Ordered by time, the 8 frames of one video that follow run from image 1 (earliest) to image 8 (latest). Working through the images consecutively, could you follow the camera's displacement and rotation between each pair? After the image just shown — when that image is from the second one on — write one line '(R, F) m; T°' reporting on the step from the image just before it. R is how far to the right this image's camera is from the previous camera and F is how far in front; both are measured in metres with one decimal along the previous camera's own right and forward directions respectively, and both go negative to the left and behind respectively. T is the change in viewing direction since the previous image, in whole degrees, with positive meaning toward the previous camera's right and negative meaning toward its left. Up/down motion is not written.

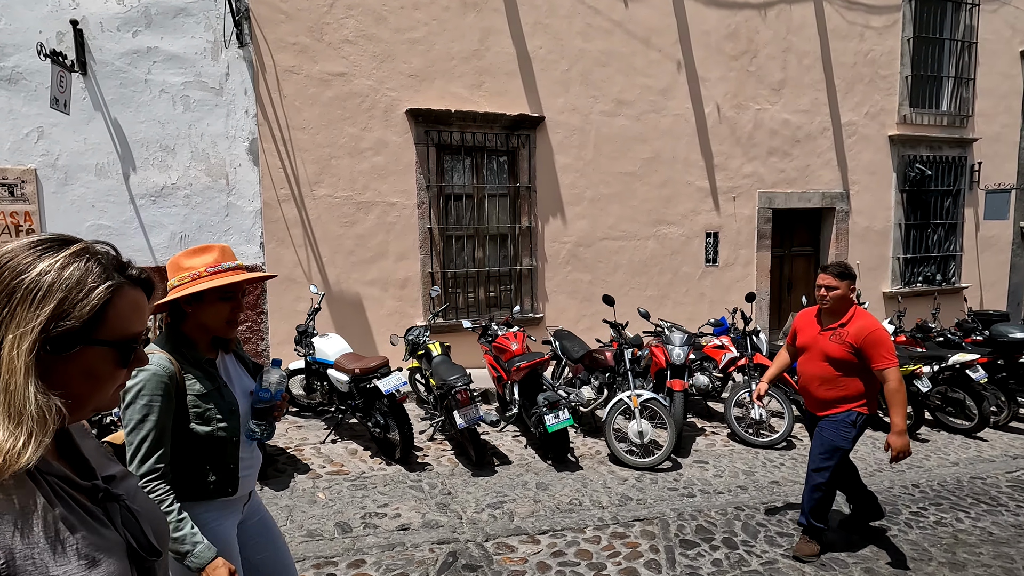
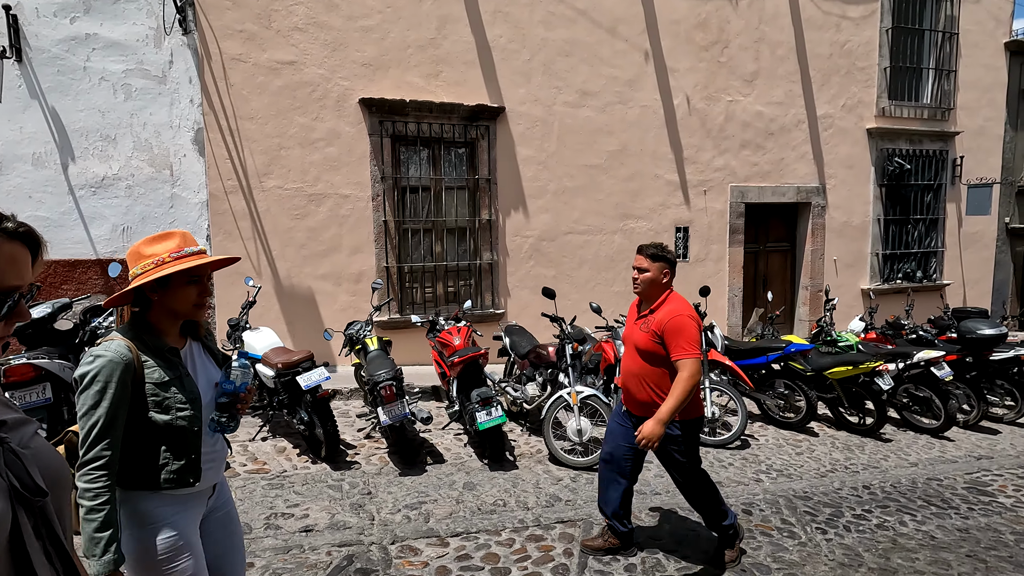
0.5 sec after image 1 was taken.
(+0.5, +0.2) m; 0°
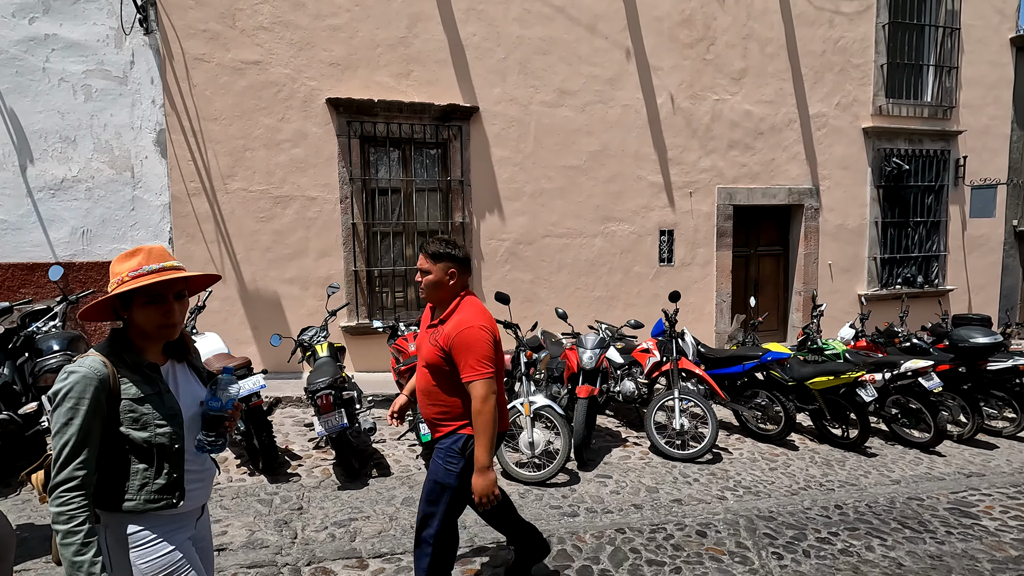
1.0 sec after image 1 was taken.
(+0.5, +0.2) m; -1°
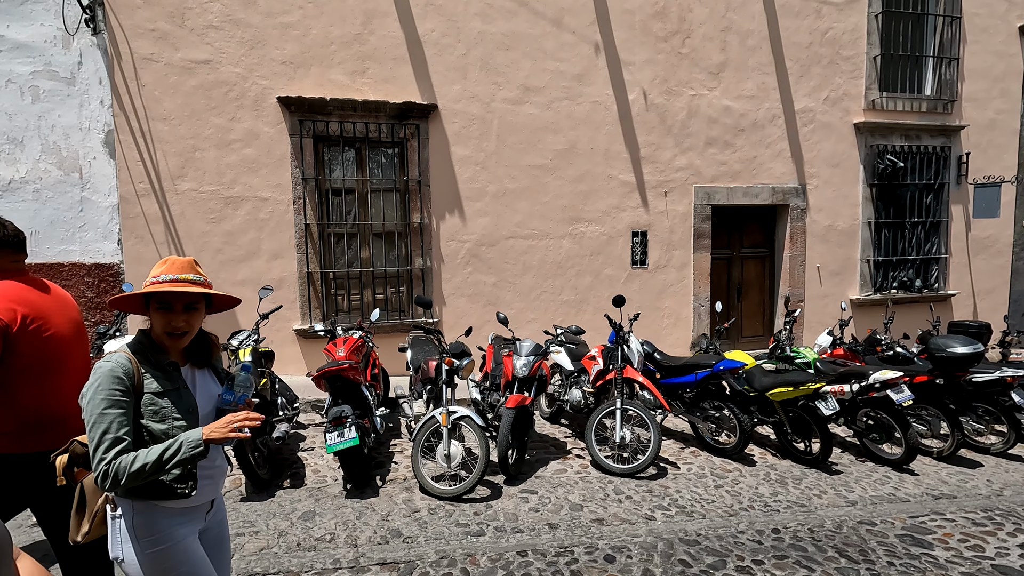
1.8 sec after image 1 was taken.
(+0.7, +0.2) m; -2°
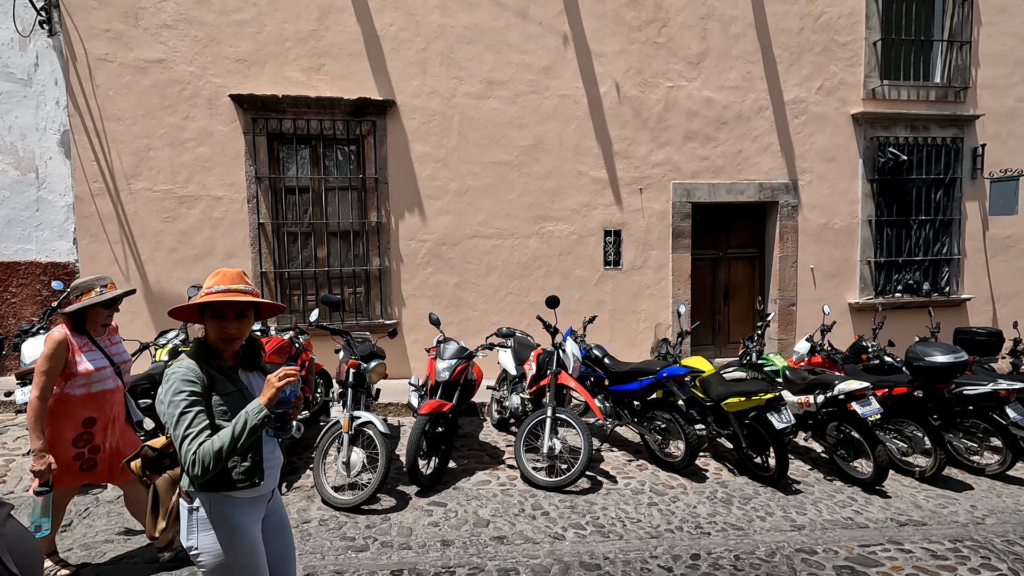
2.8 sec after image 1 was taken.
(+0.8, +0.3) m; -4°
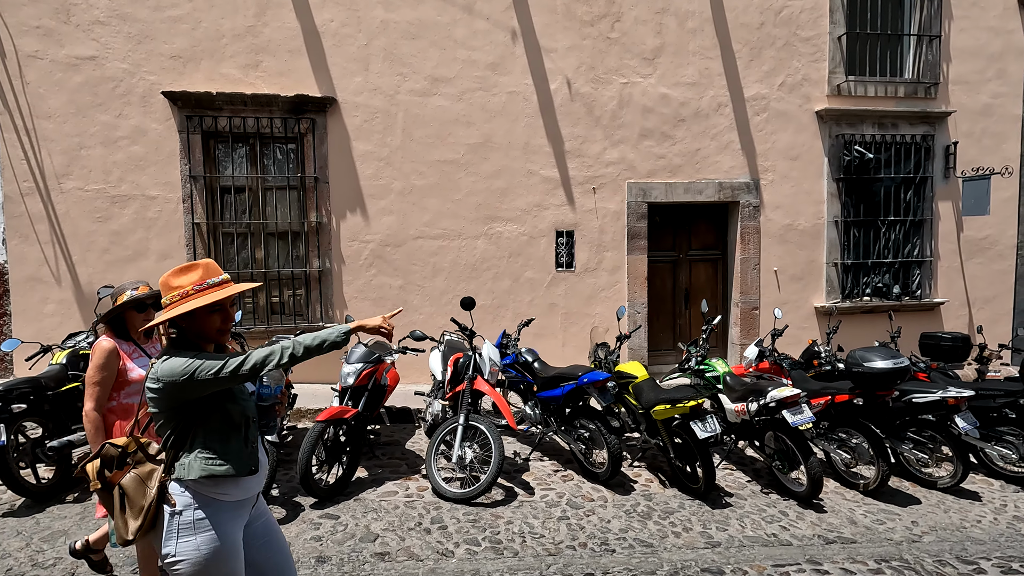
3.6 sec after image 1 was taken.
(+0.7, +0.2) m; -1°
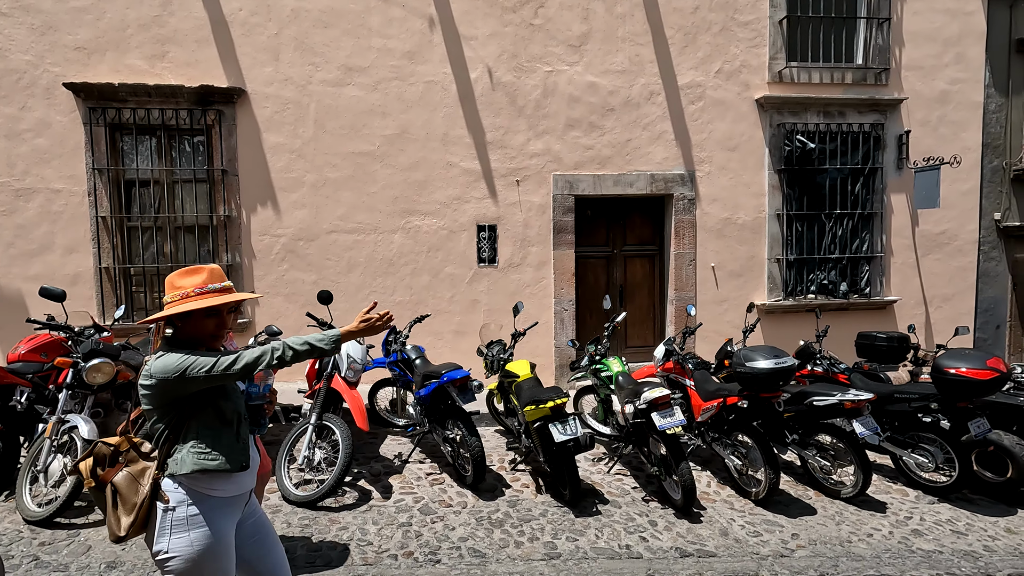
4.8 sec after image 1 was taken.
(+1.1, +0.2) m; -2°
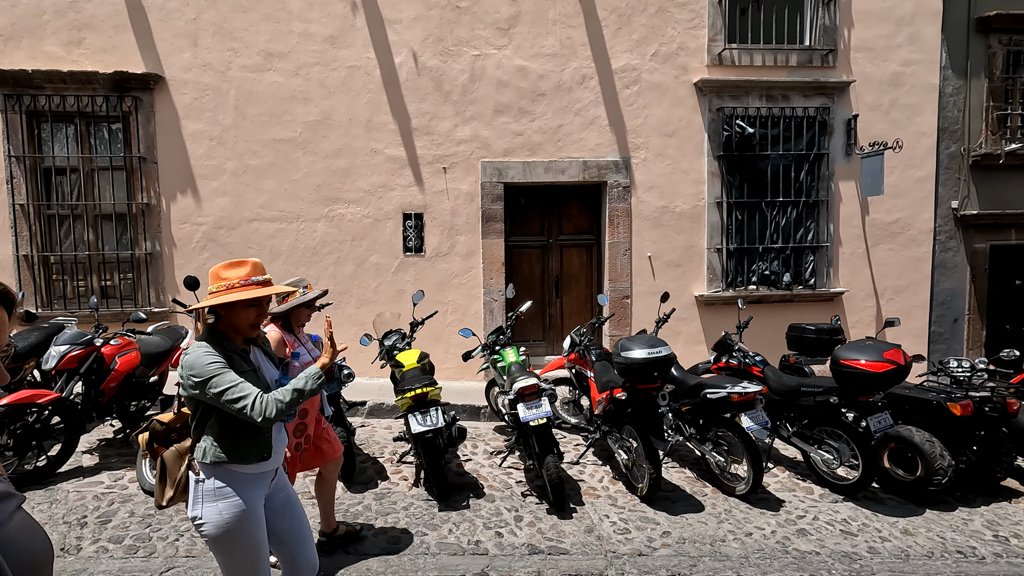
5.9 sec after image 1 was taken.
(+1.0, +0.1) m; -2°
